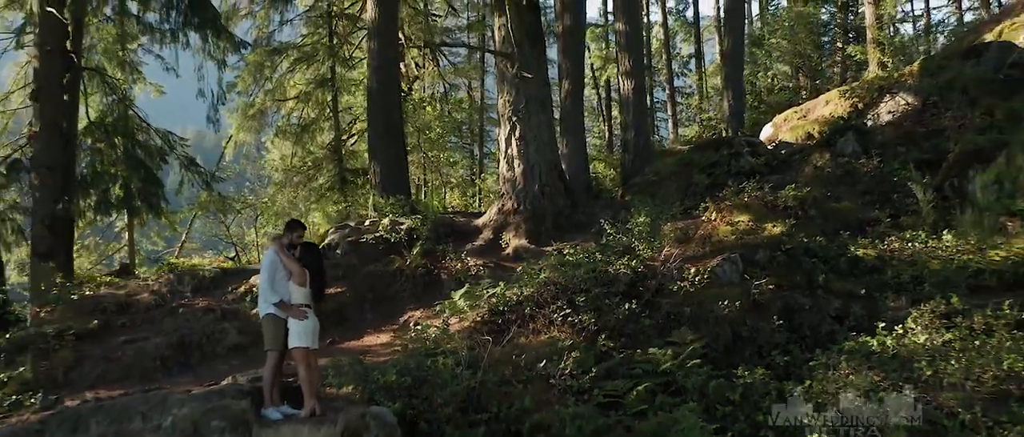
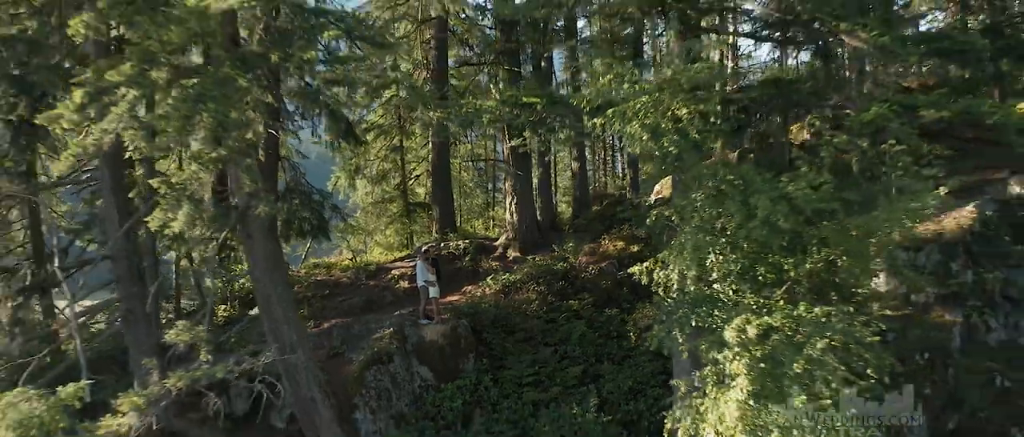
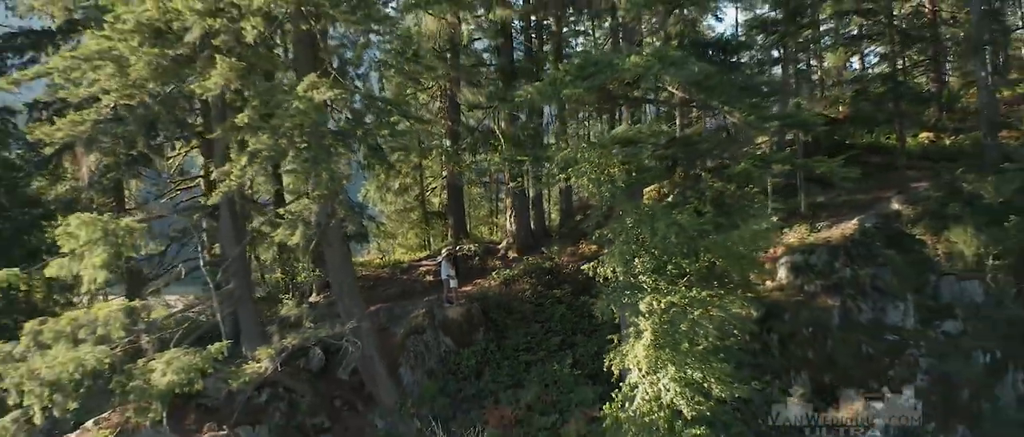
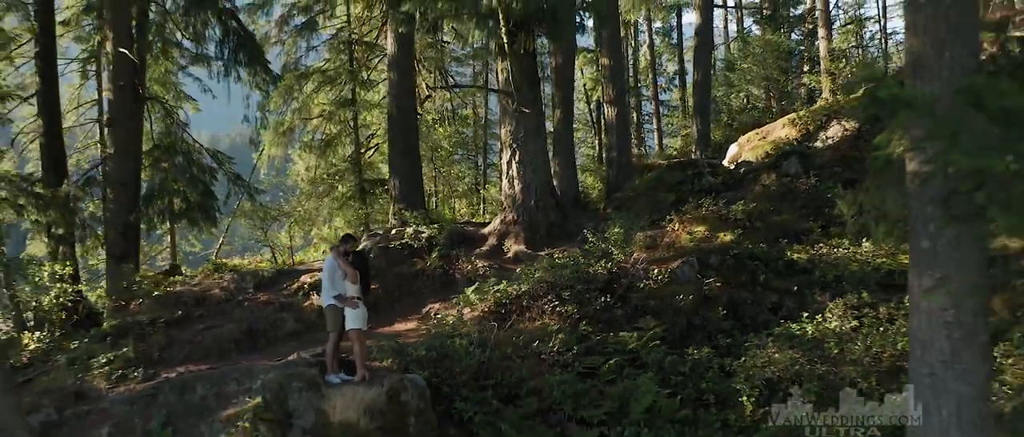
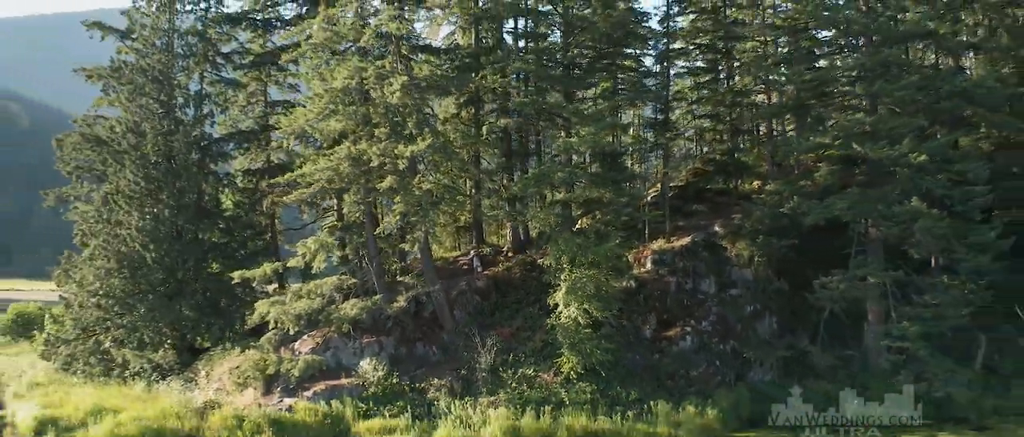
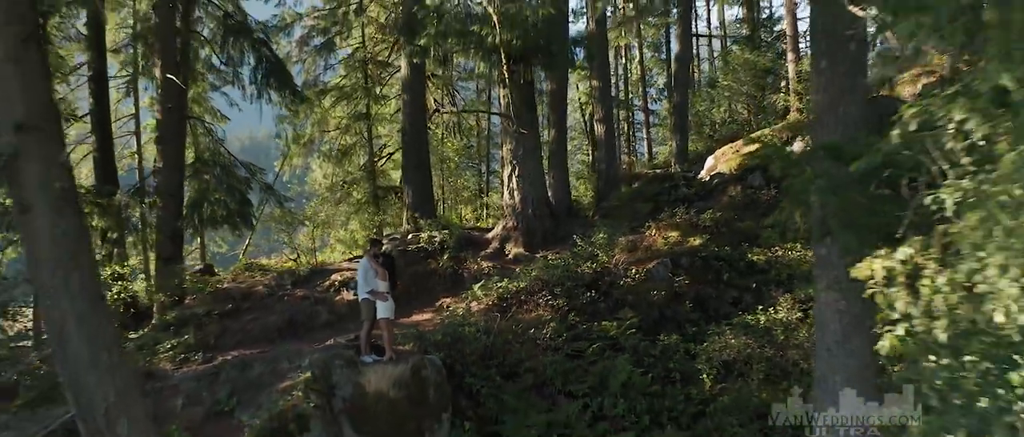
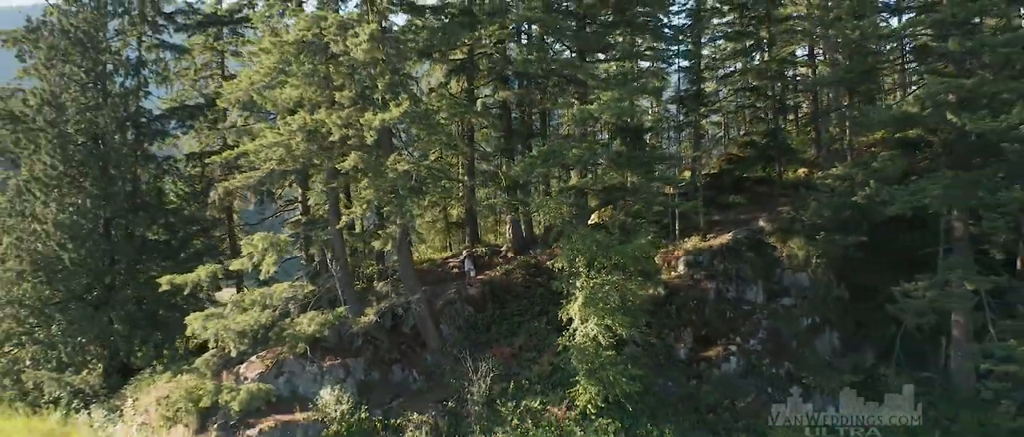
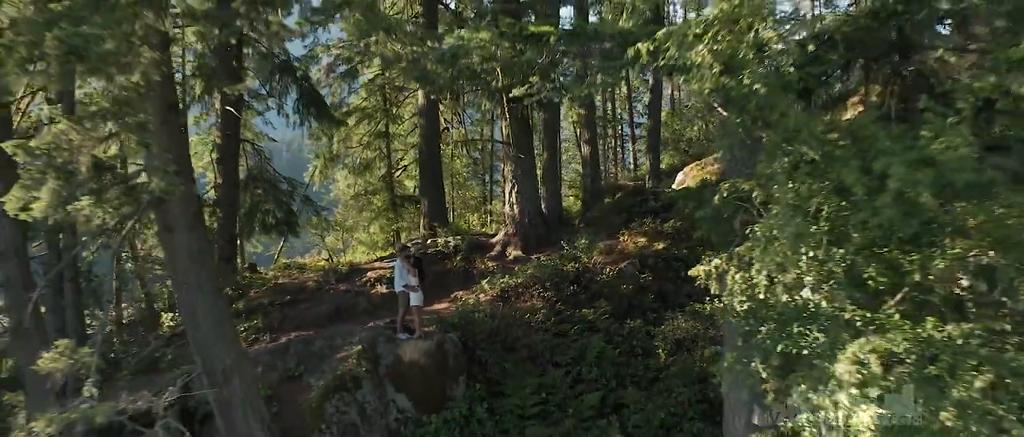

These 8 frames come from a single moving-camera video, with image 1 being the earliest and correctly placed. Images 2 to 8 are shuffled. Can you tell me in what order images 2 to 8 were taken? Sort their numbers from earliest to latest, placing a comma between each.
4, 6, 8, 2, 3, 7, 5
